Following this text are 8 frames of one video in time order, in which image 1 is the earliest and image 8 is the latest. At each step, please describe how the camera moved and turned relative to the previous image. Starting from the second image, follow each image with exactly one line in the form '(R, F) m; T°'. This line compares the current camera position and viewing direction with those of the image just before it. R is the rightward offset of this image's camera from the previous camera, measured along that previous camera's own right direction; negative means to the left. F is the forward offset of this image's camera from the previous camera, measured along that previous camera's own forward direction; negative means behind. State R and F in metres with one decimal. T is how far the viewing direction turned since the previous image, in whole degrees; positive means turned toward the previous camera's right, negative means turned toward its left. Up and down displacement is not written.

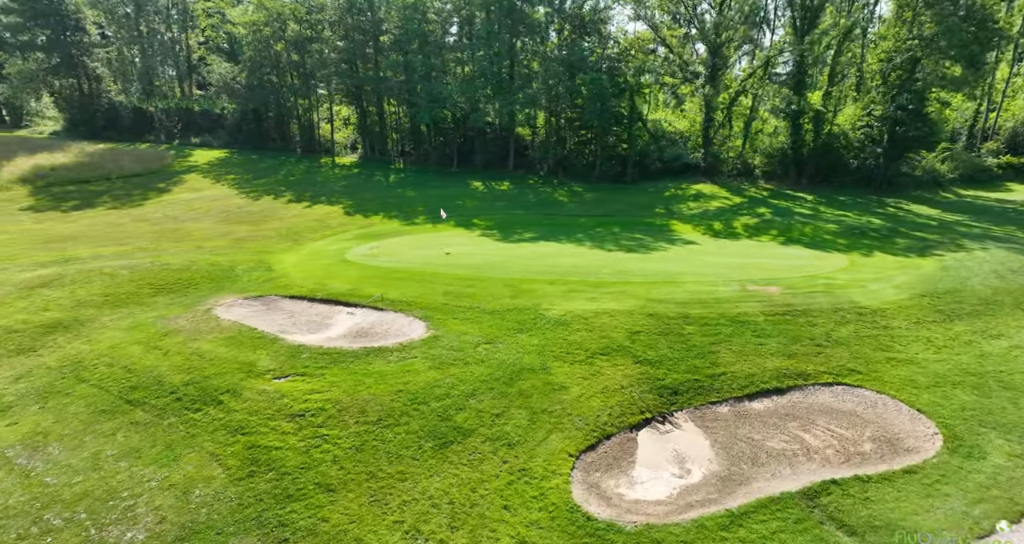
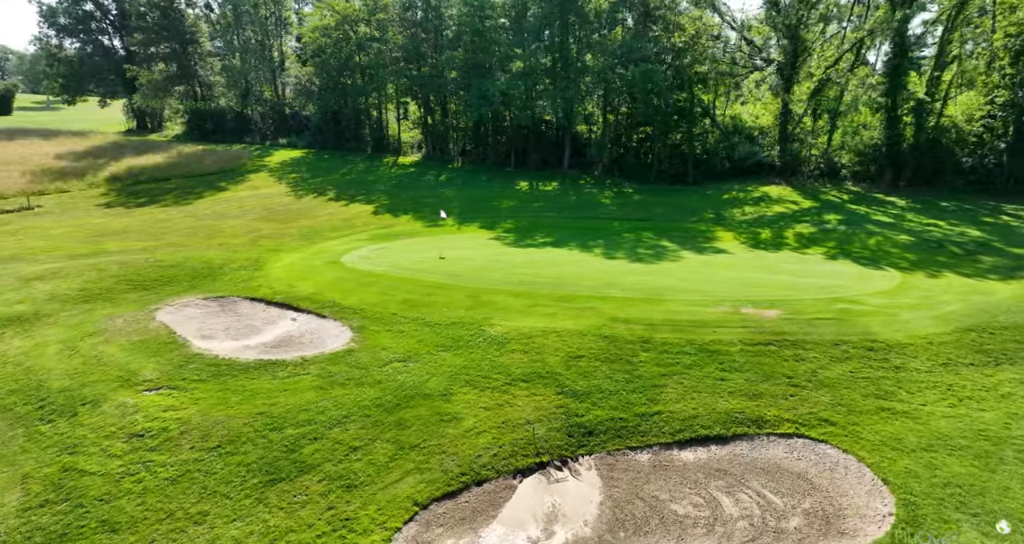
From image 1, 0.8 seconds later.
(+1.9, +0.9) m; -7°
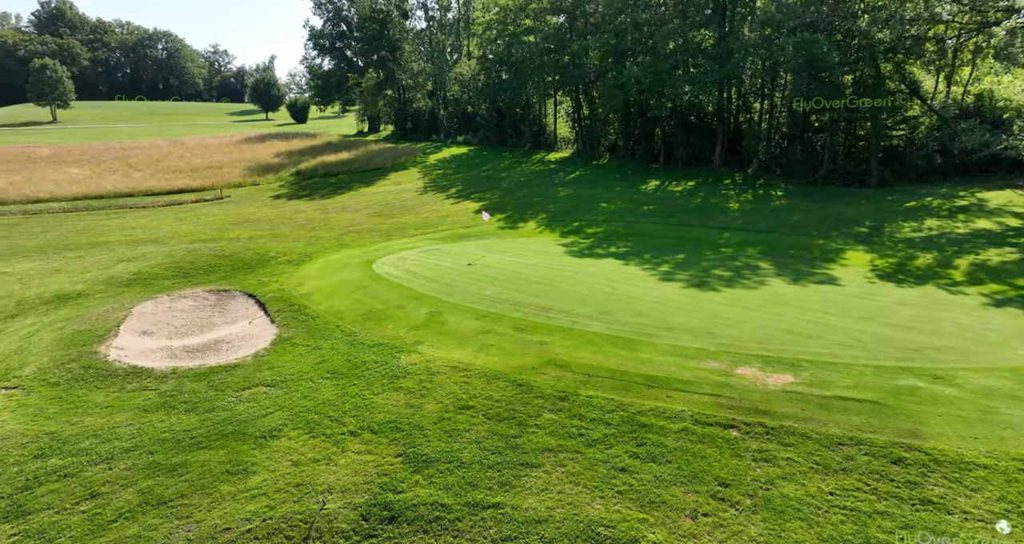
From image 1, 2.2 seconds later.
(+2.9, +1.8) m; -17°
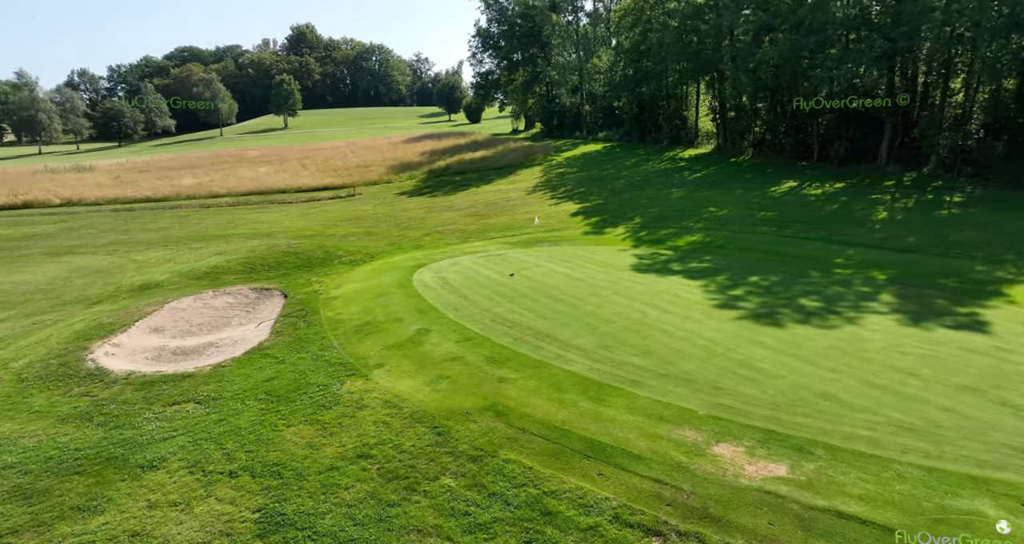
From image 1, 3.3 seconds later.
(+2.0, +1.3) m; -14°
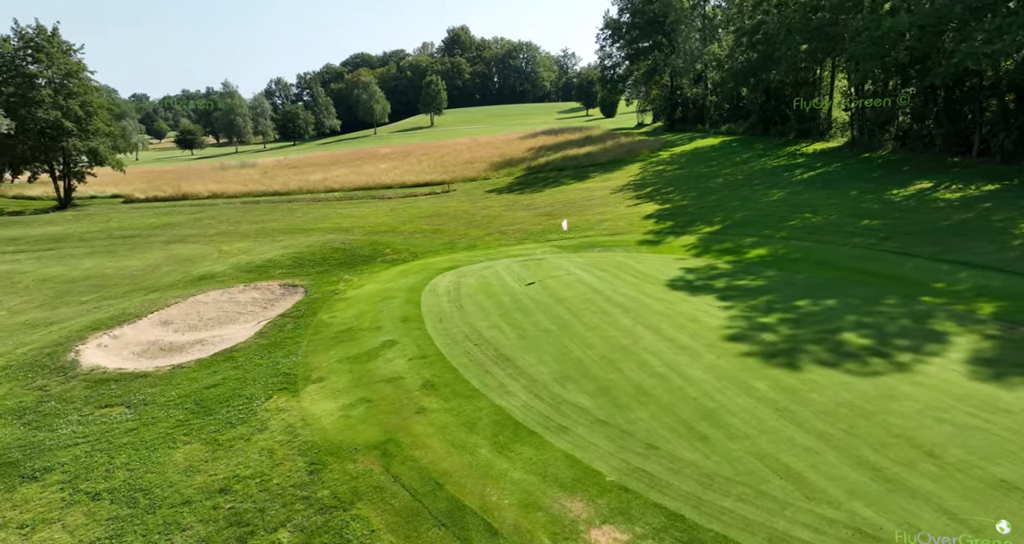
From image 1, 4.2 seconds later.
(+1.9, +0.9) m; -12°
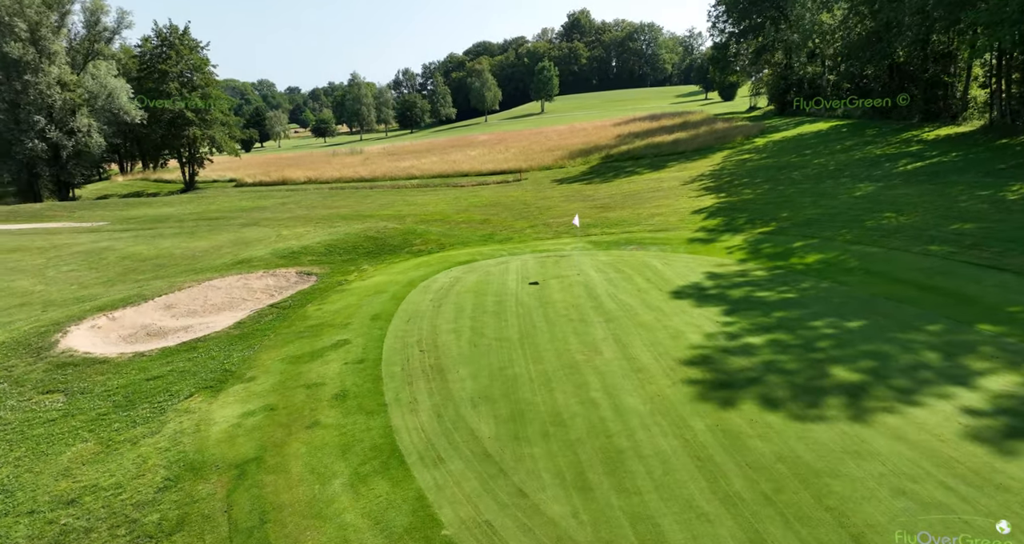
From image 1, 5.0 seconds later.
(+1.7, +0.7) m; -9°
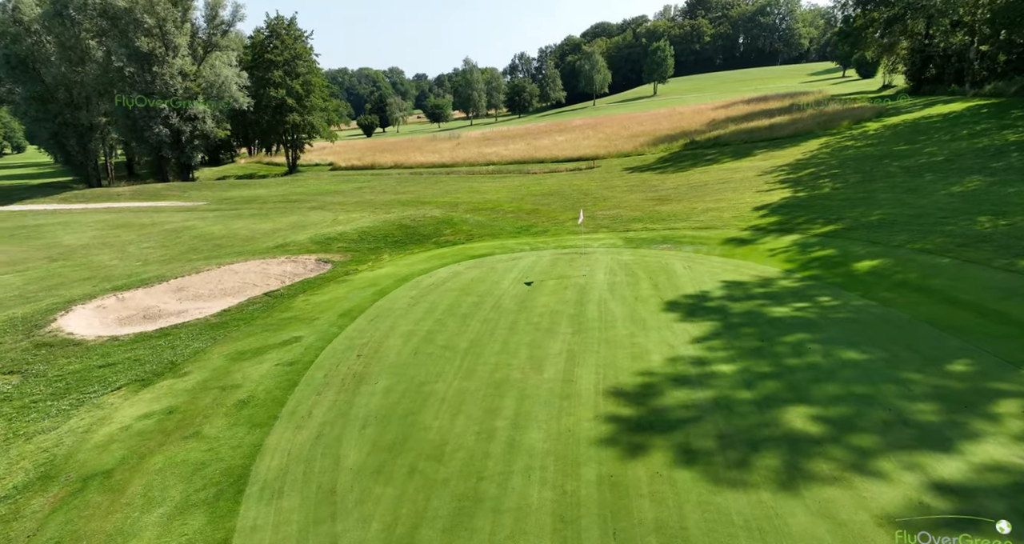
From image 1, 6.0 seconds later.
(+1.7, +0.8) m; -9°
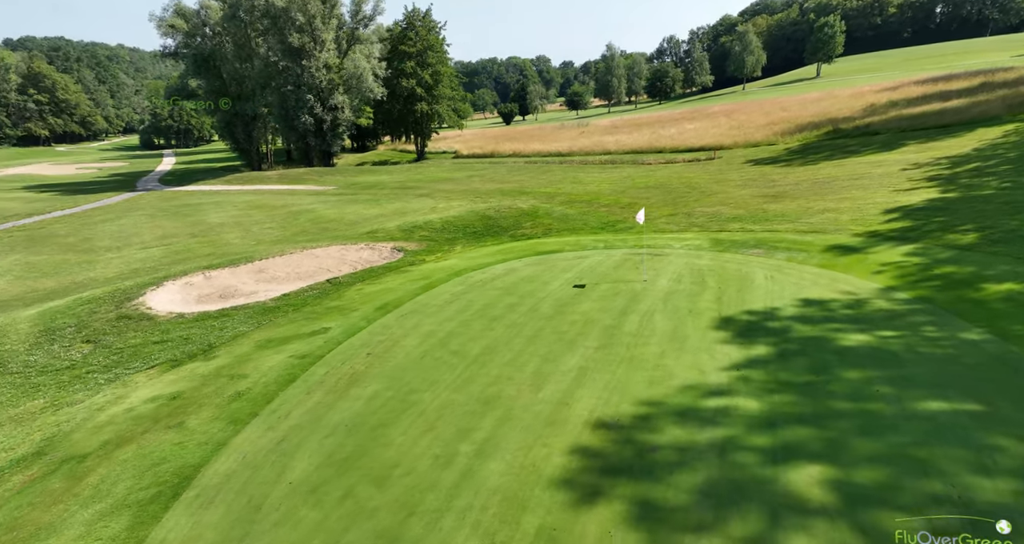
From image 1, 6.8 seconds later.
(+1.2, +0.6) m; -13°
